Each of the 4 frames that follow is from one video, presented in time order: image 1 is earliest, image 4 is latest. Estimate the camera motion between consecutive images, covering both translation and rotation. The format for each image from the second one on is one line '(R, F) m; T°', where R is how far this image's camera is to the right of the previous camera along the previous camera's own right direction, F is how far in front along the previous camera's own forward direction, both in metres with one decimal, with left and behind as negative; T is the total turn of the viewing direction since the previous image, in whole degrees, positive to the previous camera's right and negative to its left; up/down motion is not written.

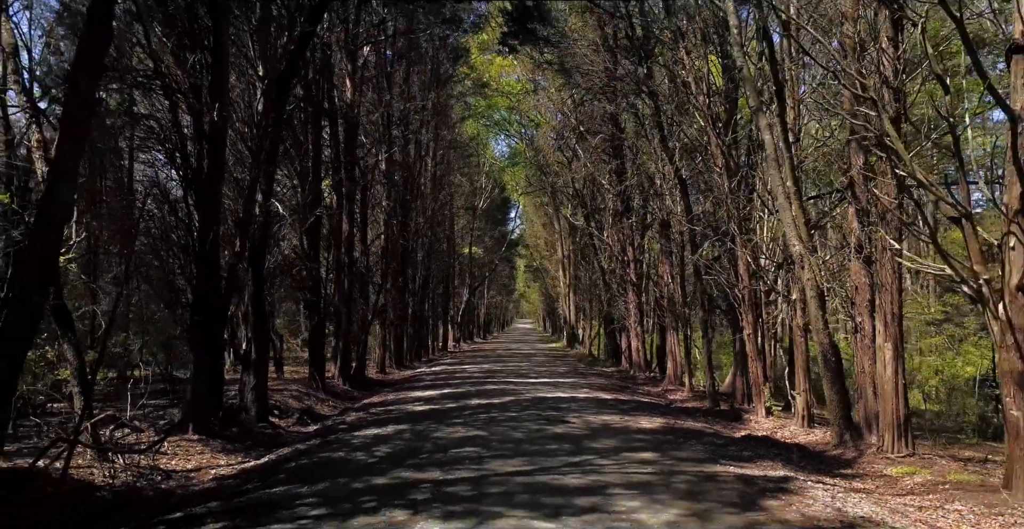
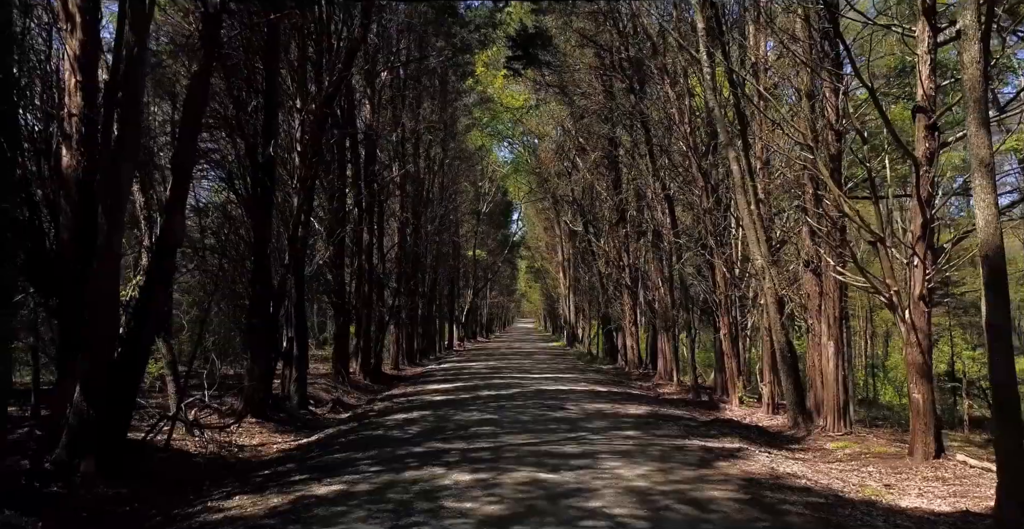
(-0.1, -2.6) m; 0°
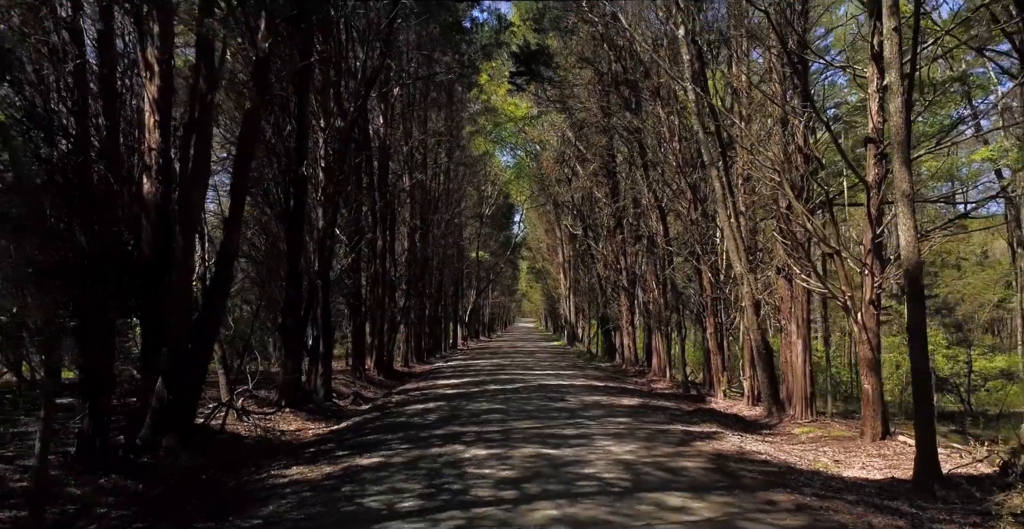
(-0.1, -2.0) m; 0°
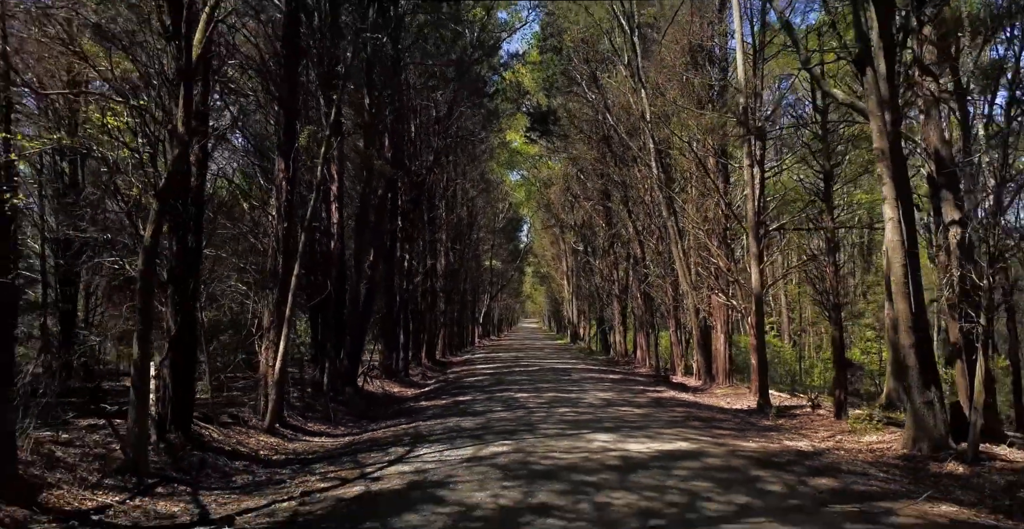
(-0.6, -9.1) m; 0°
